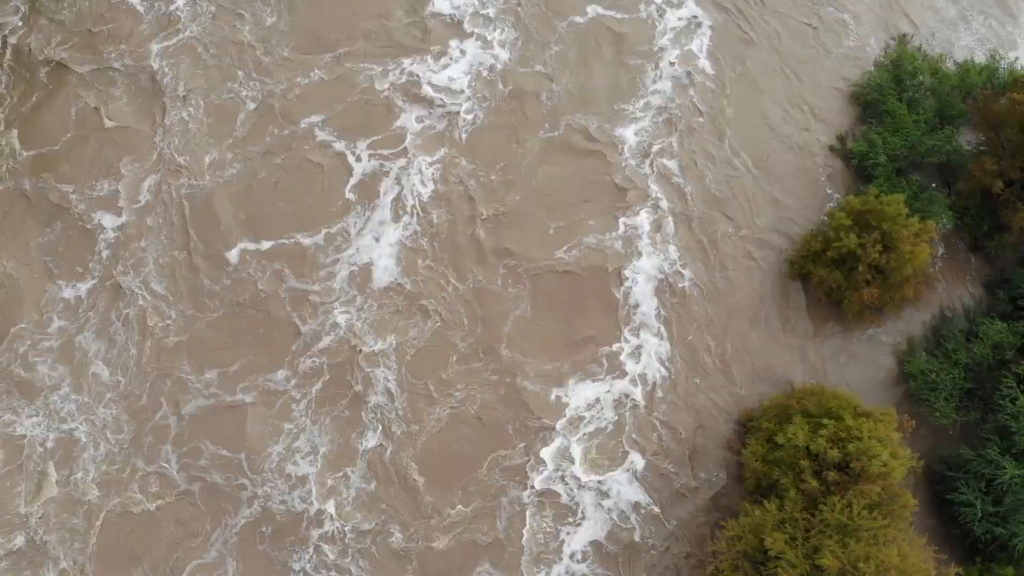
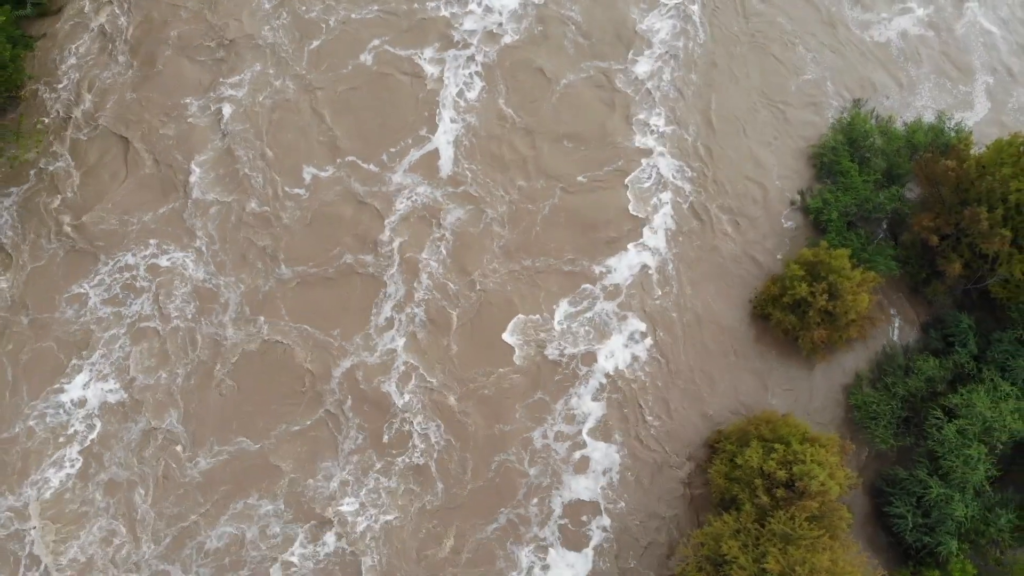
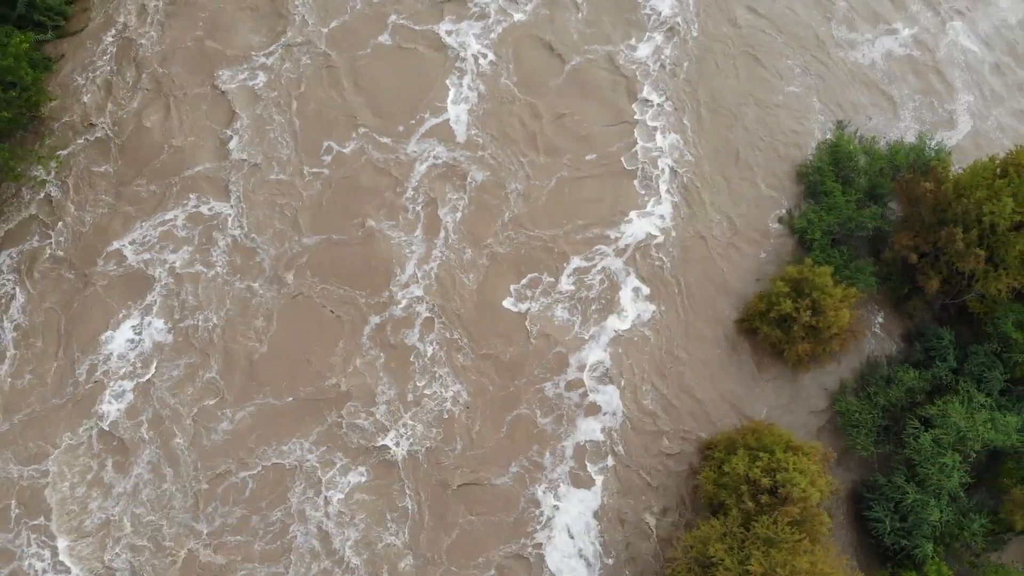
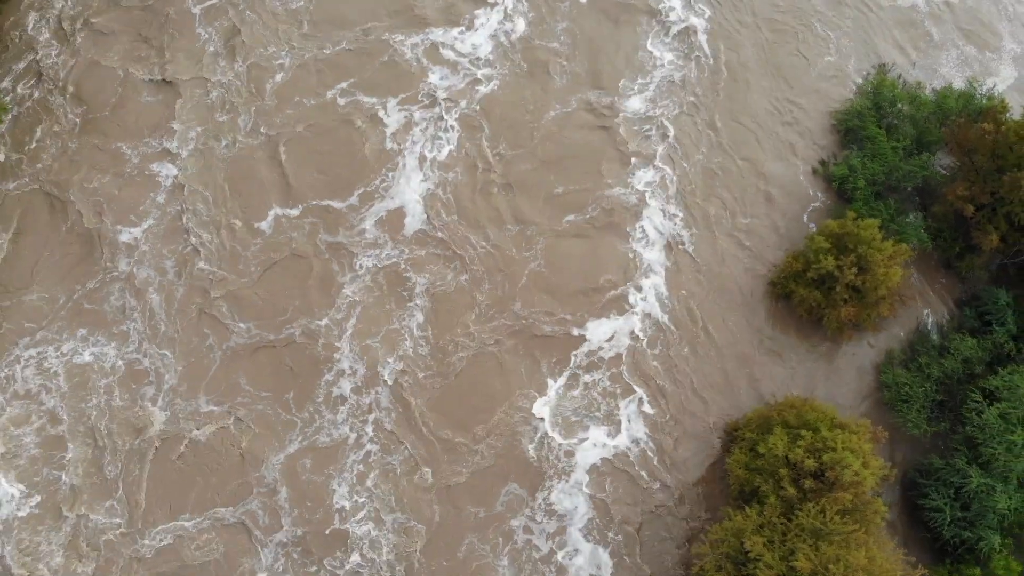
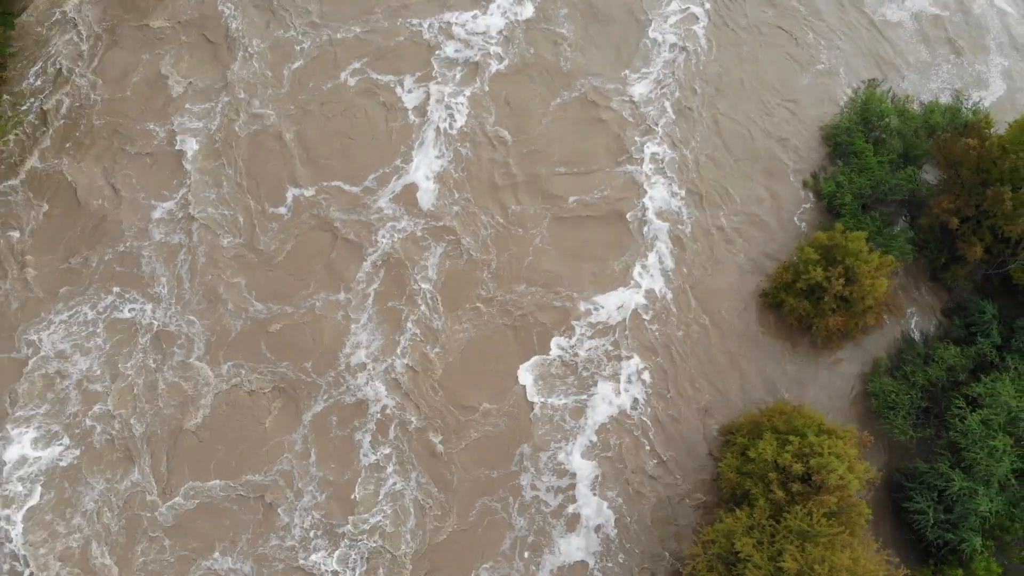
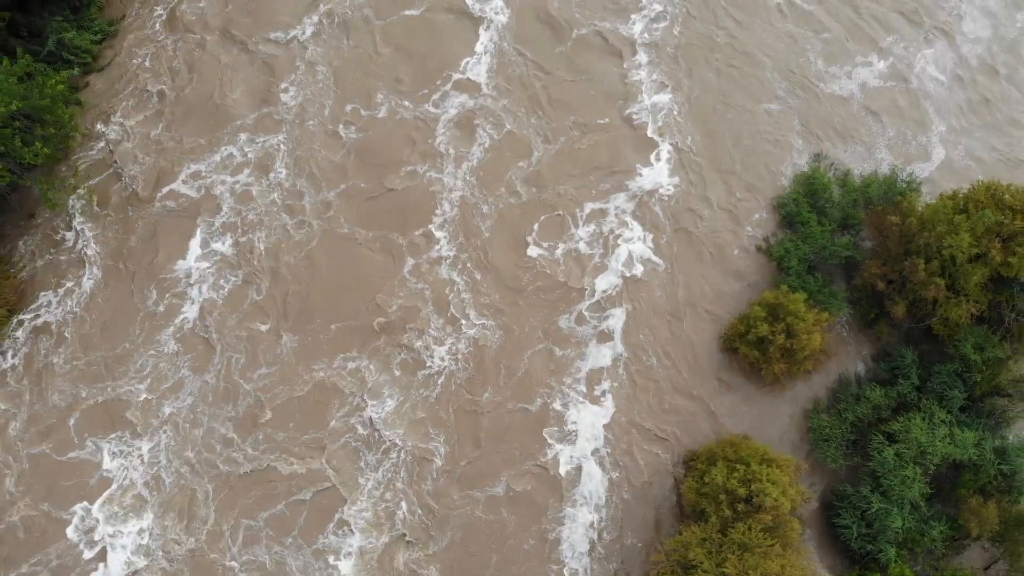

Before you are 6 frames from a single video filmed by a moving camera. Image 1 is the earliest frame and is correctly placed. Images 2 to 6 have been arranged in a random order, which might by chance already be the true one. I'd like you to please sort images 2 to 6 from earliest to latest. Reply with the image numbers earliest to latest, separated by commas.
4, 5, 2, 3, 6
